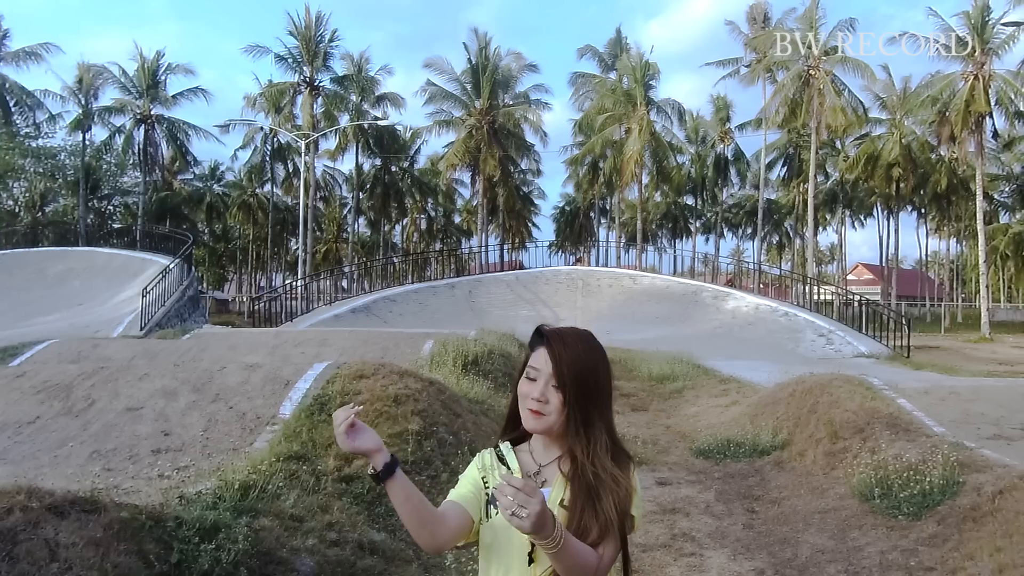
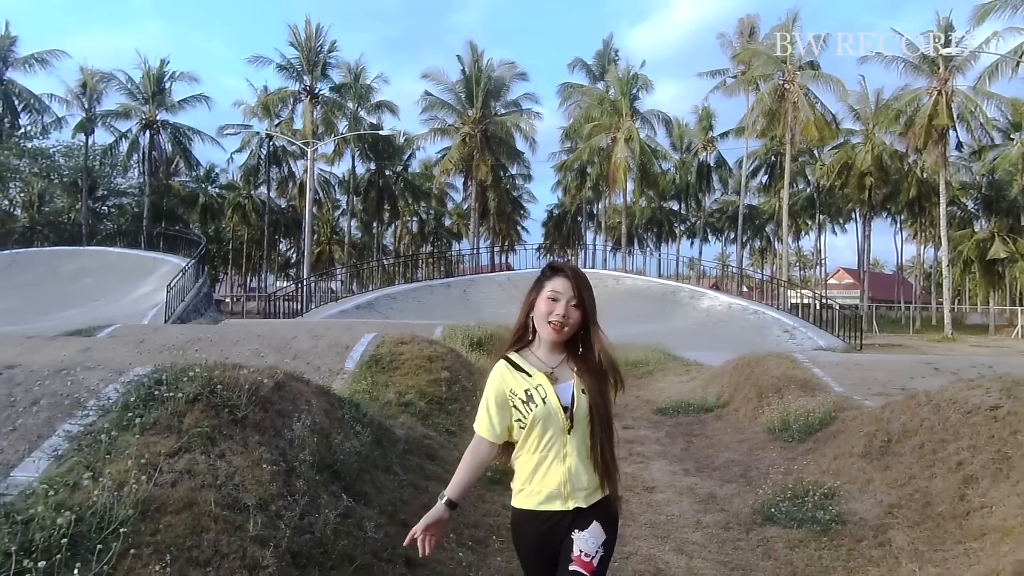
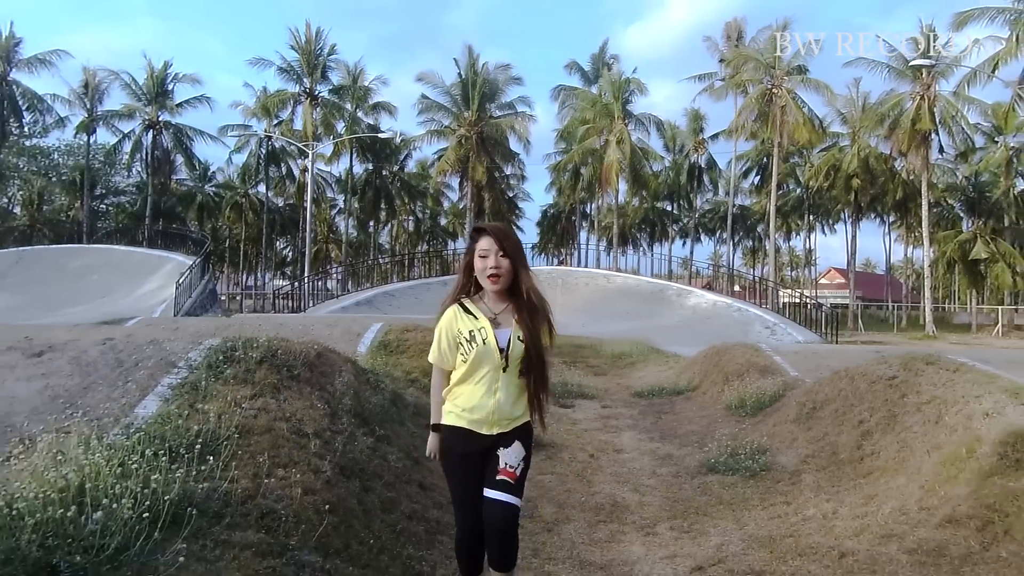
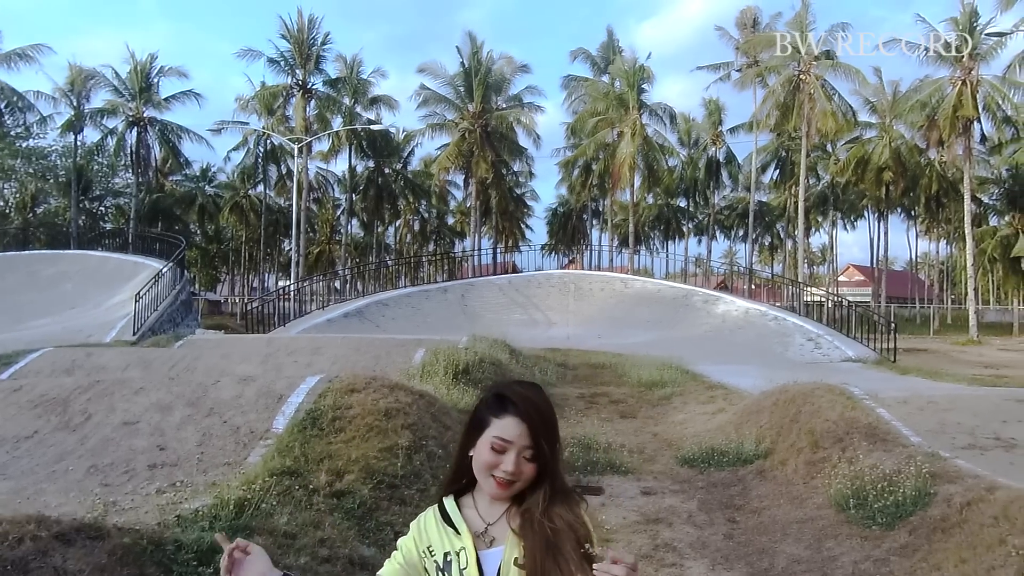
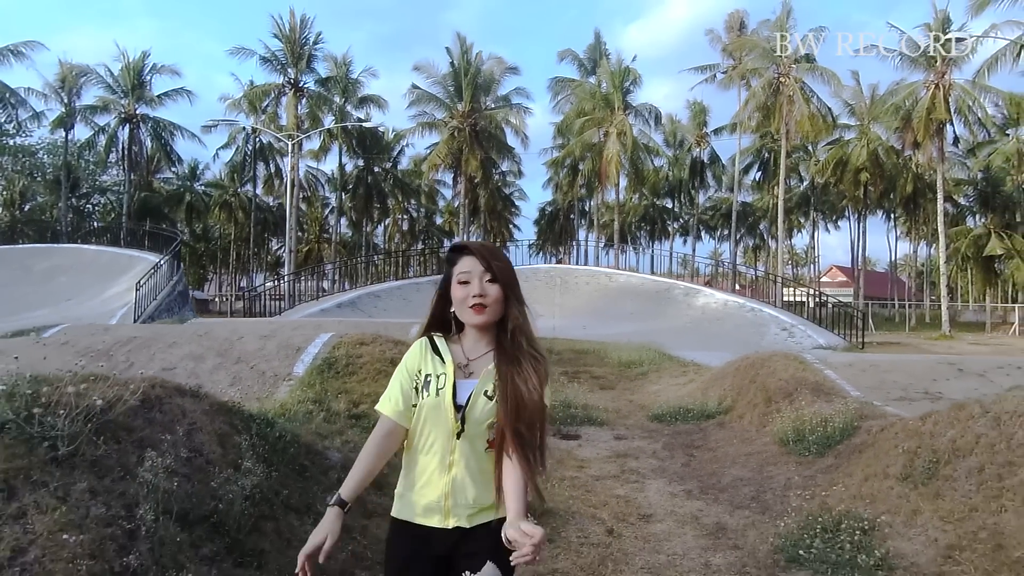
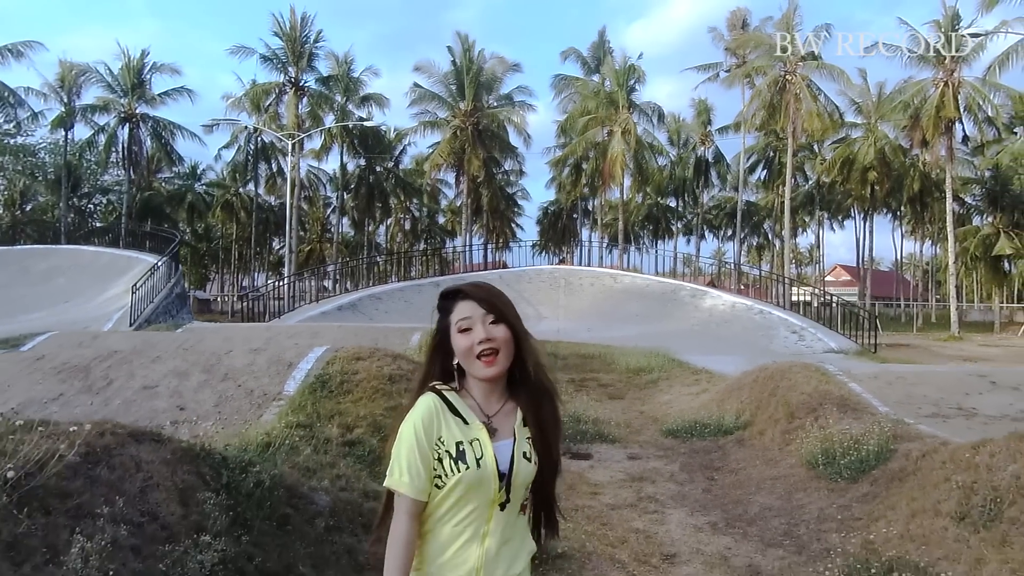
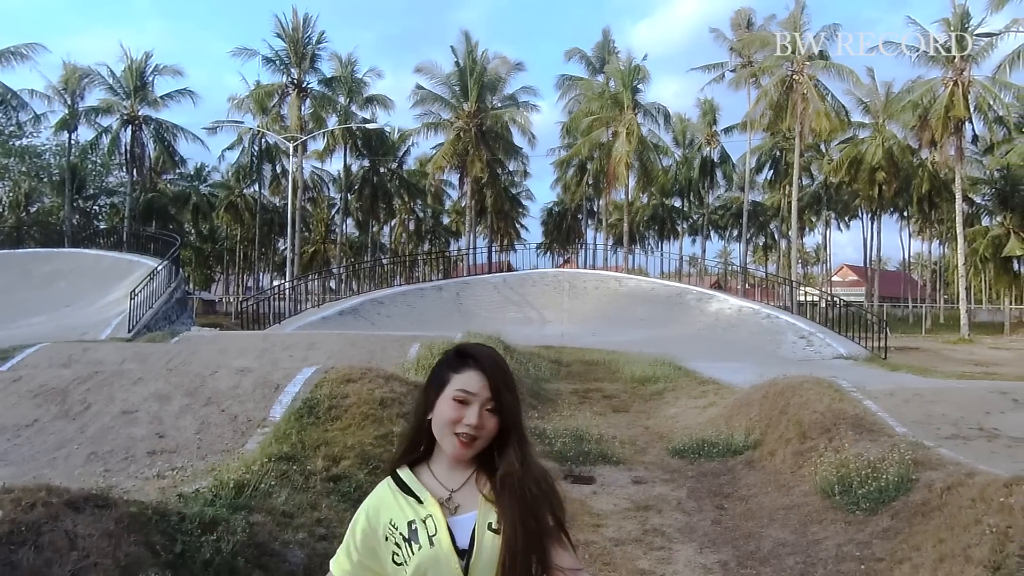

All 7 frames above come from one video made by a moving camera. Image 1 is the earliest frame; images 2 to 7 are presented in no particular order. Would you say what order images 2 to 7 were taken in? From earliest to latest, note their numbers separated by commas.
4, 7, 6, 5, 2, 3
